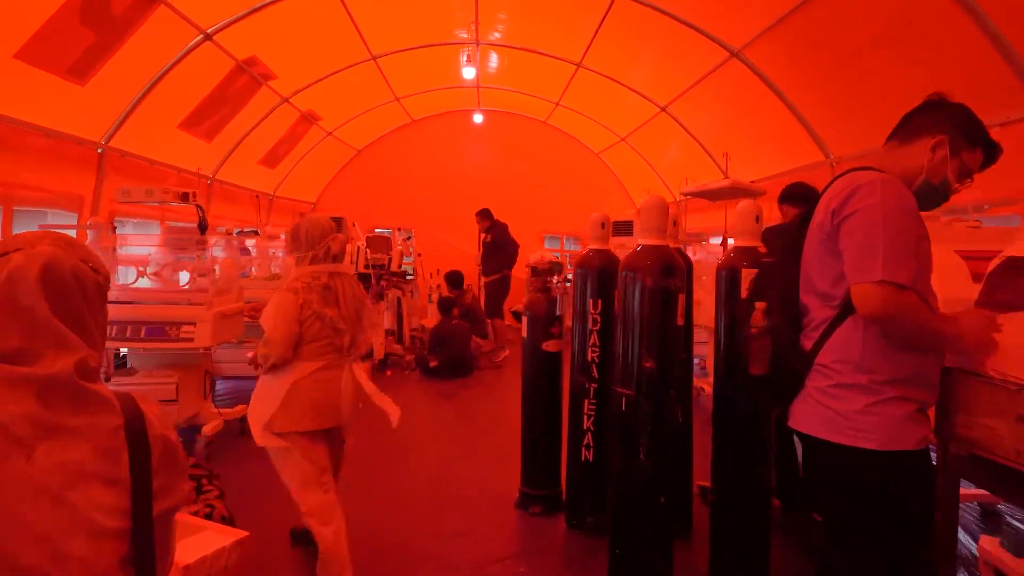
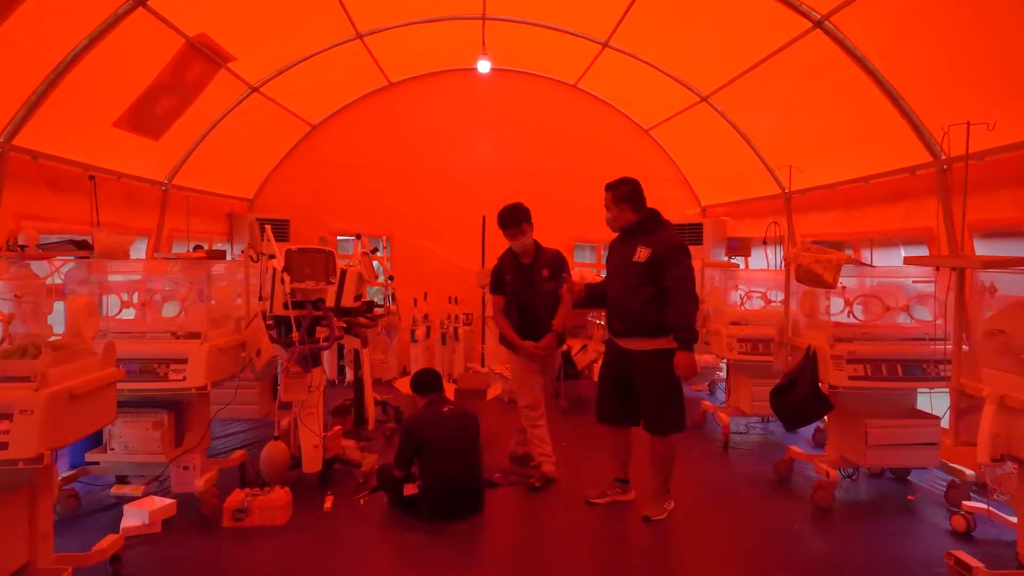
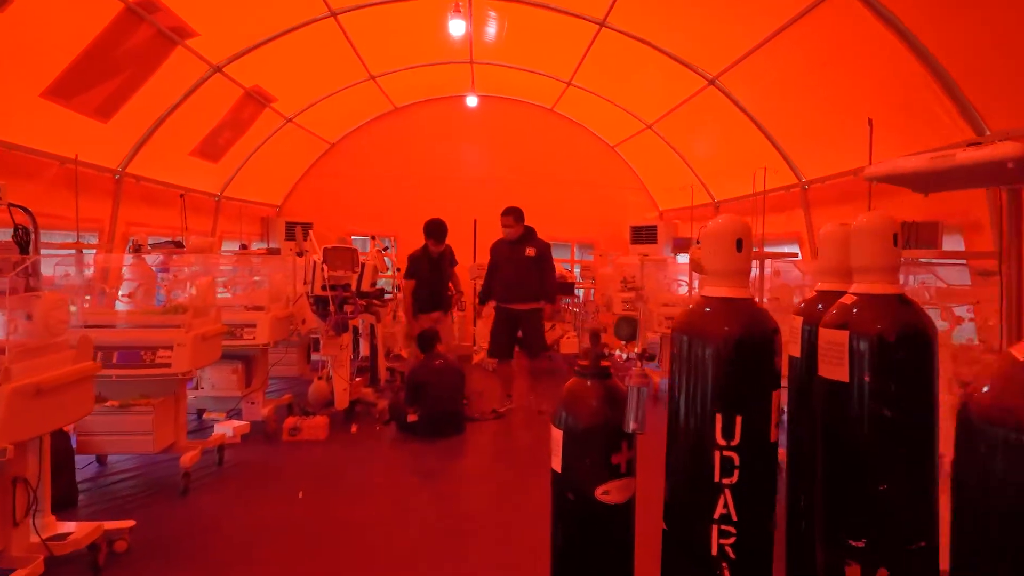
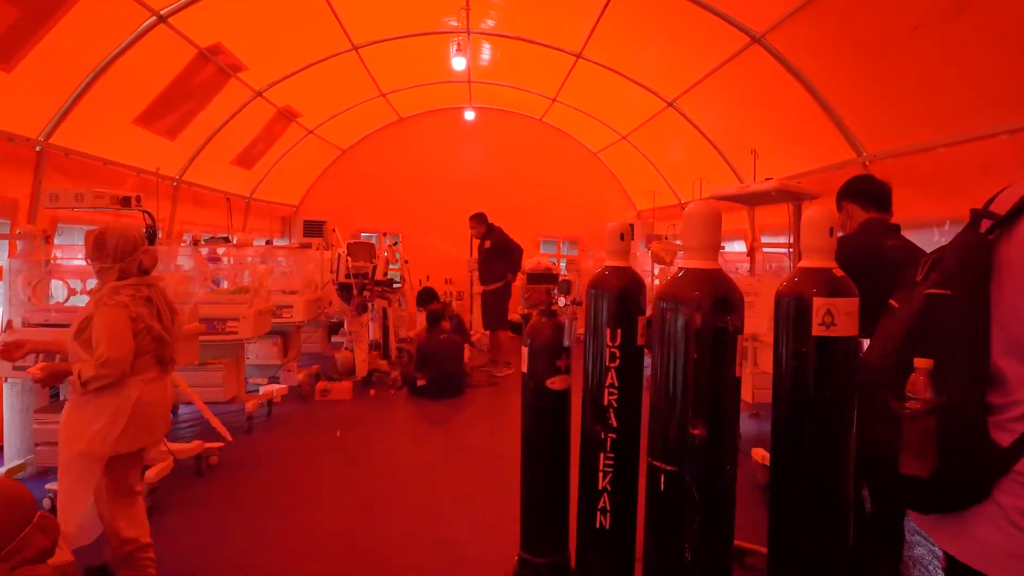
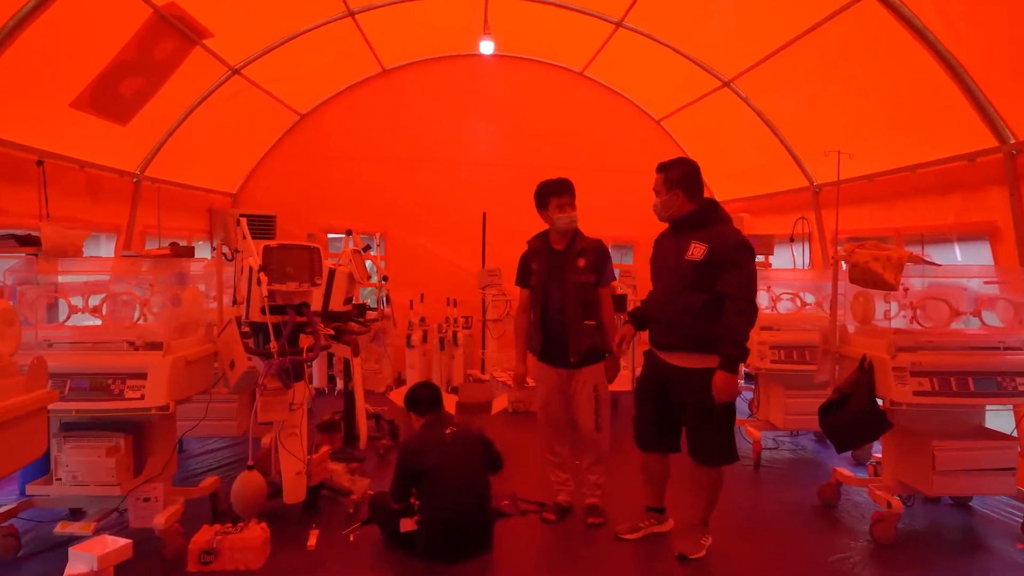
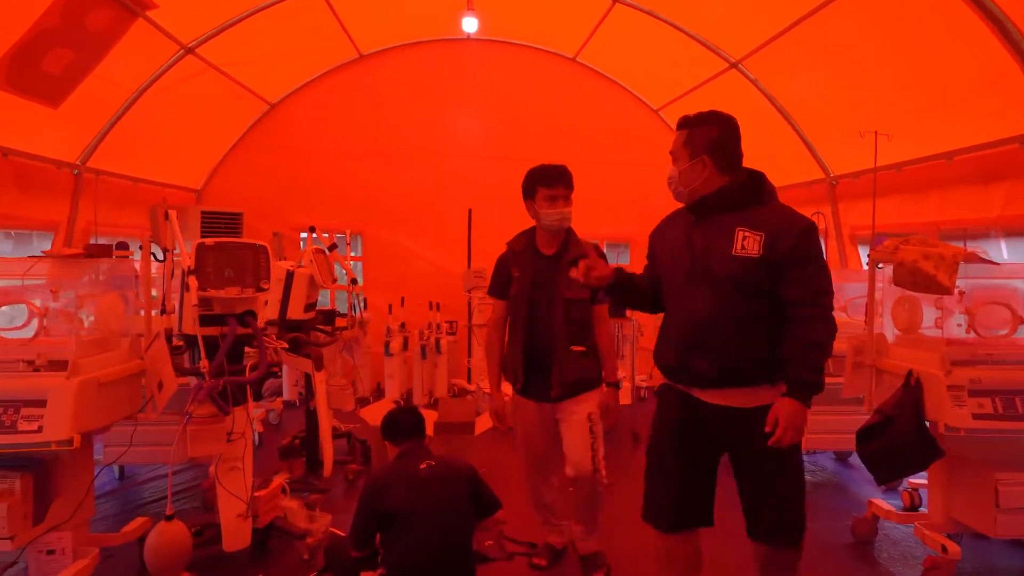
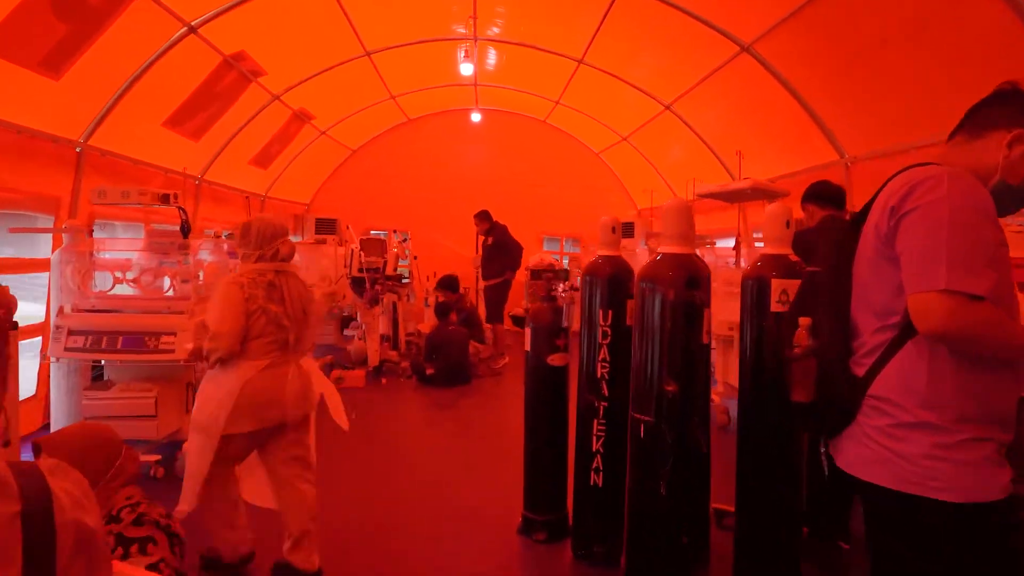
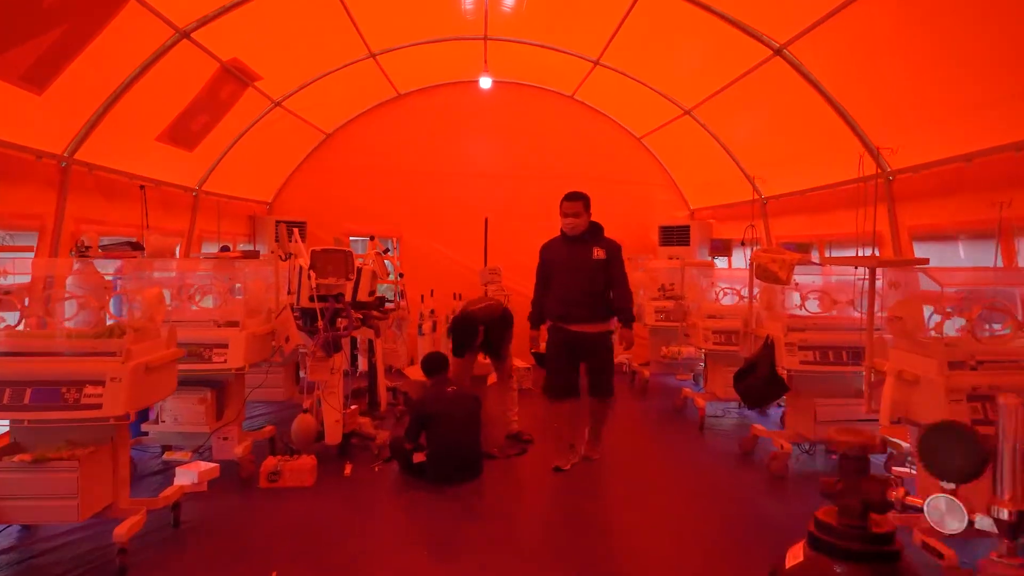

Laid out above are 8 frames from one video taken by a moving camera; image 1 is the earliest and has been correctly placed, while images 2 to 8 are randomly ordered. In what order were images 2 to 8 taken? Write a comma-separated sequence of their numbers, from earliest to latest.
7, 4, 3, 8, 2, 5, 6
